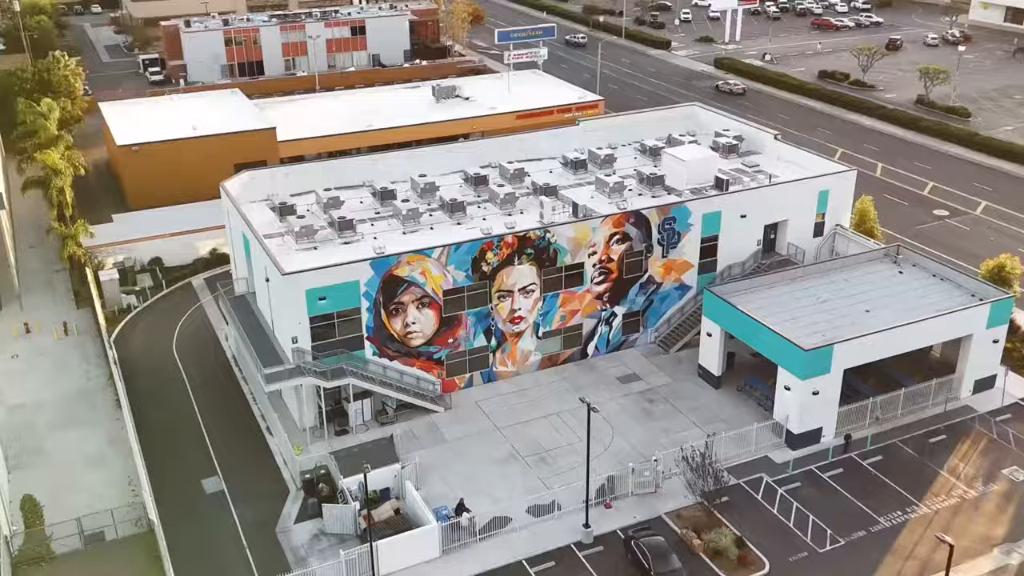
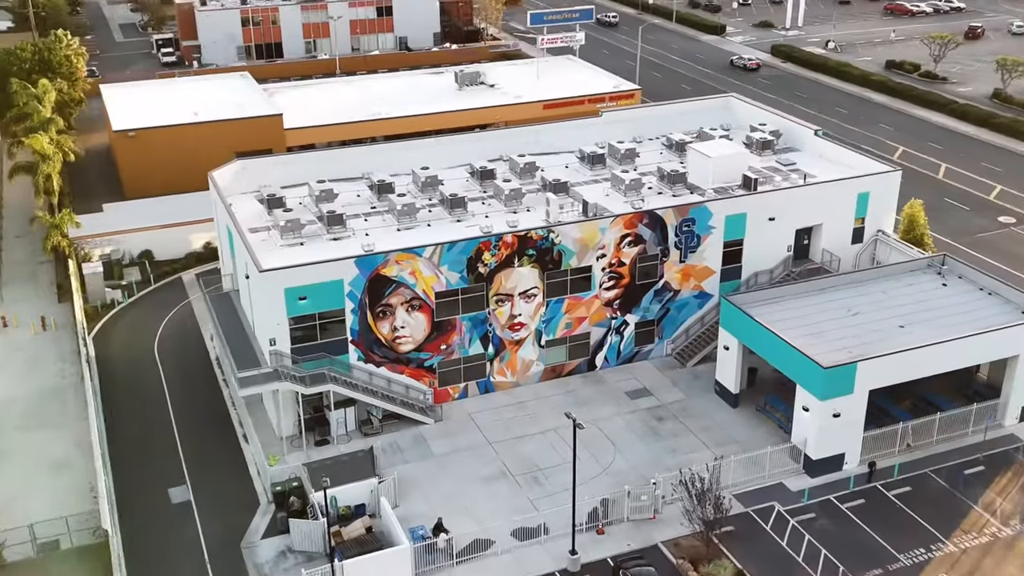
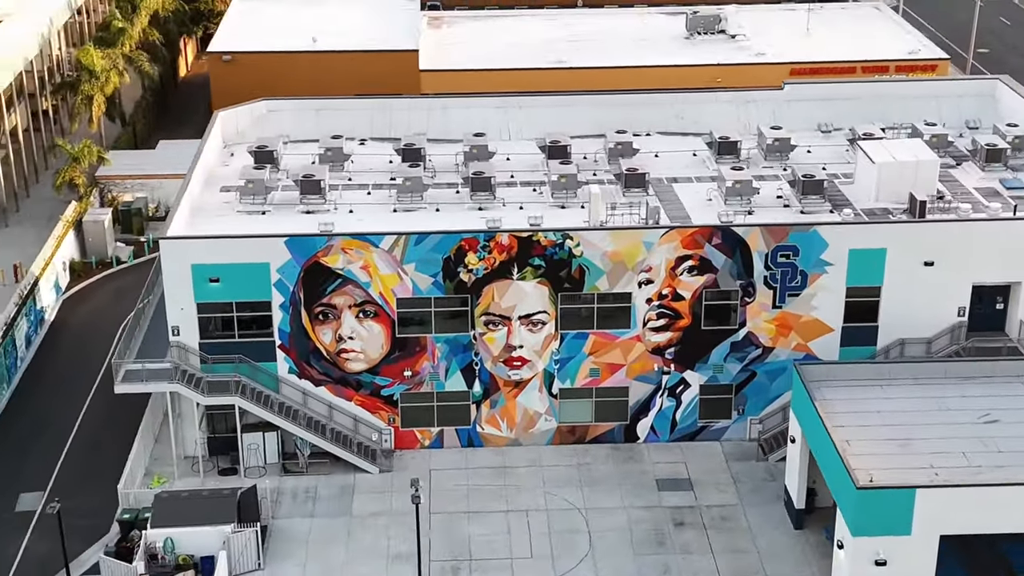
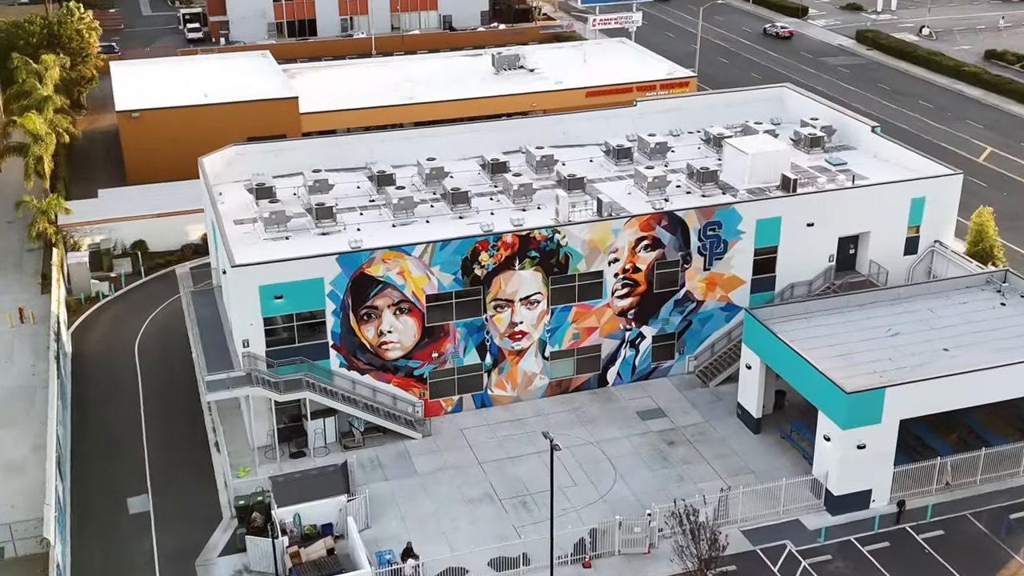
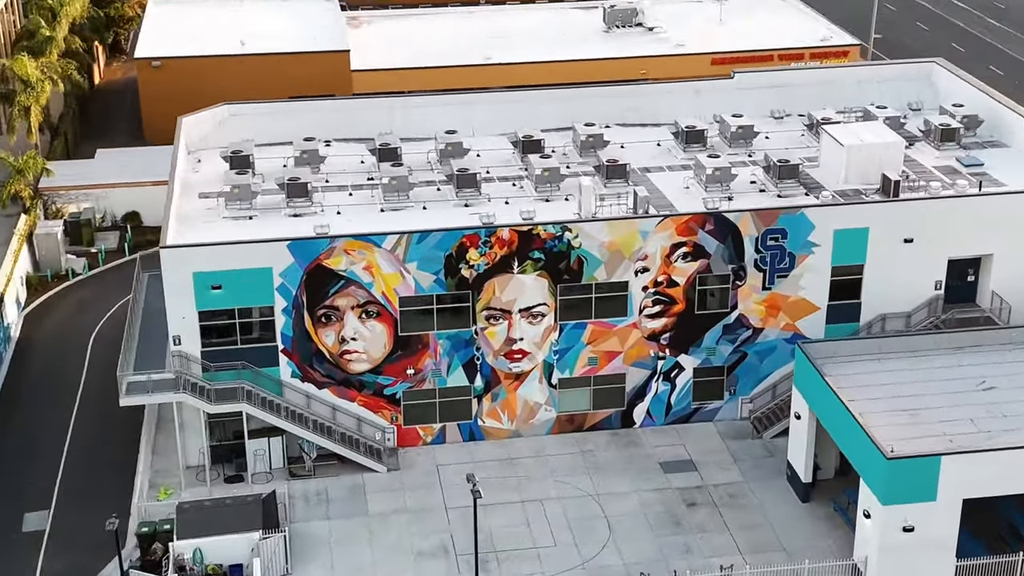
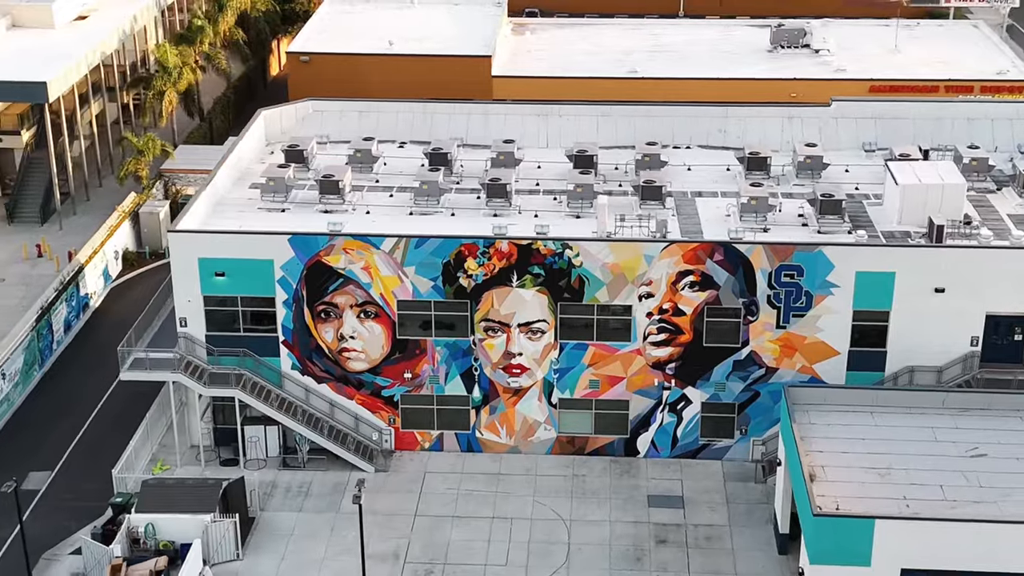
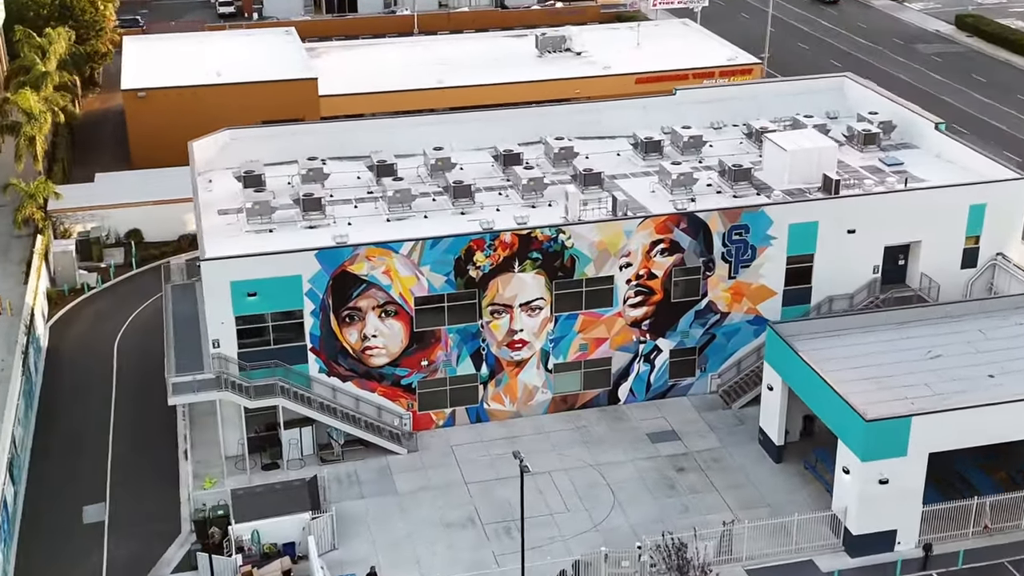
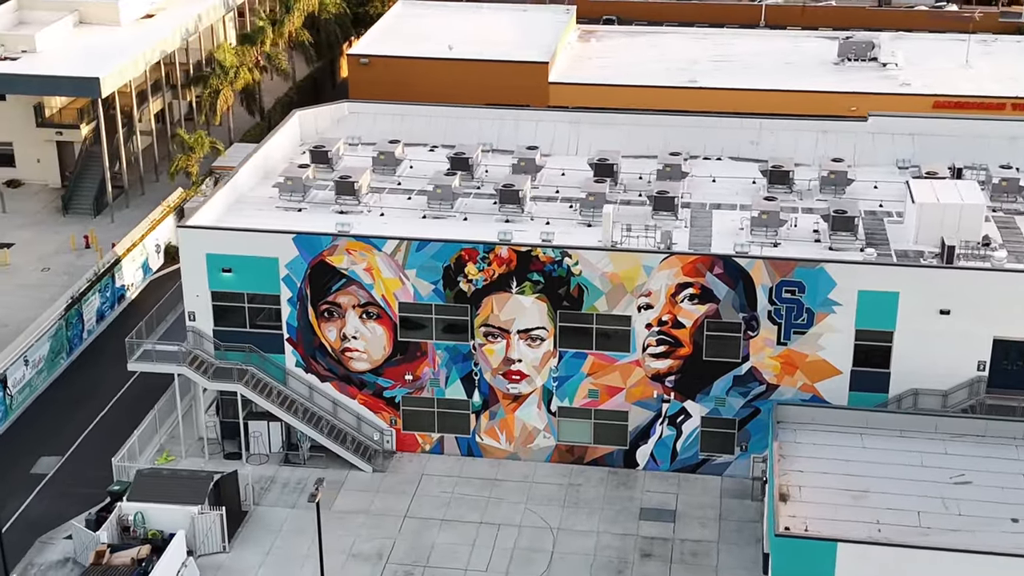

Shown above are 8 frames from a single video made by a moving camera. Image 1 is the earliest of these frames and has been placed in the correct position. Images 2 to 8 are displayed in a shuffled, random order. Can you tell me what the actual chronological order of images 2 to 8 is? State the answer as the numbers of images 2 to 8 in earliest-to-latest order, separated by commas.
2, 4, 7, 5, 3, 6, 8
